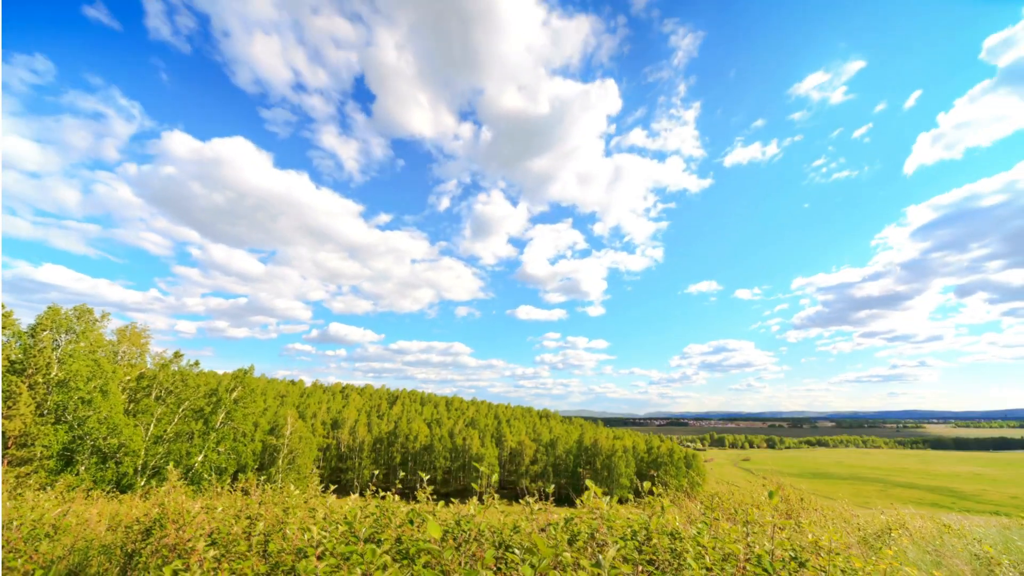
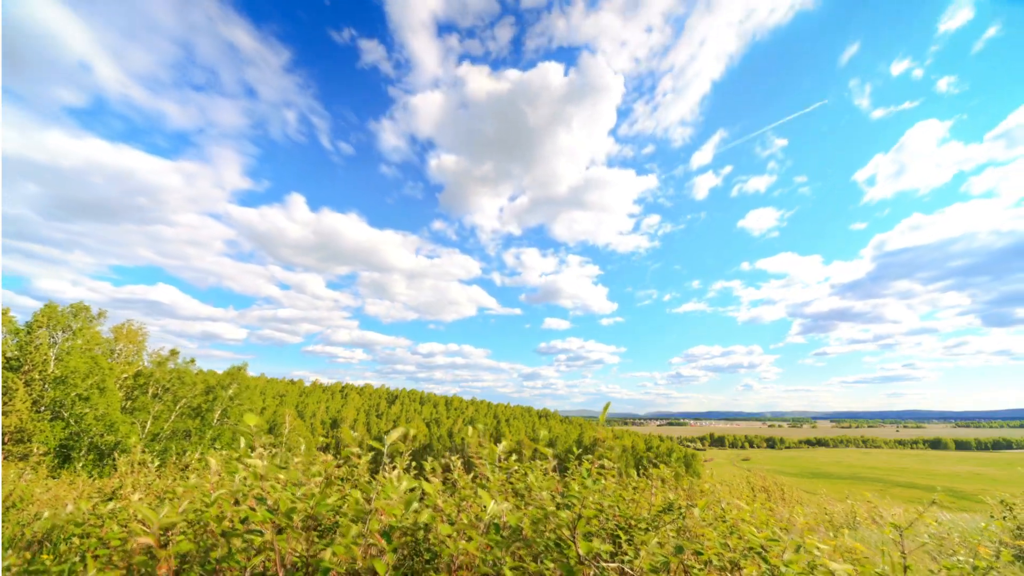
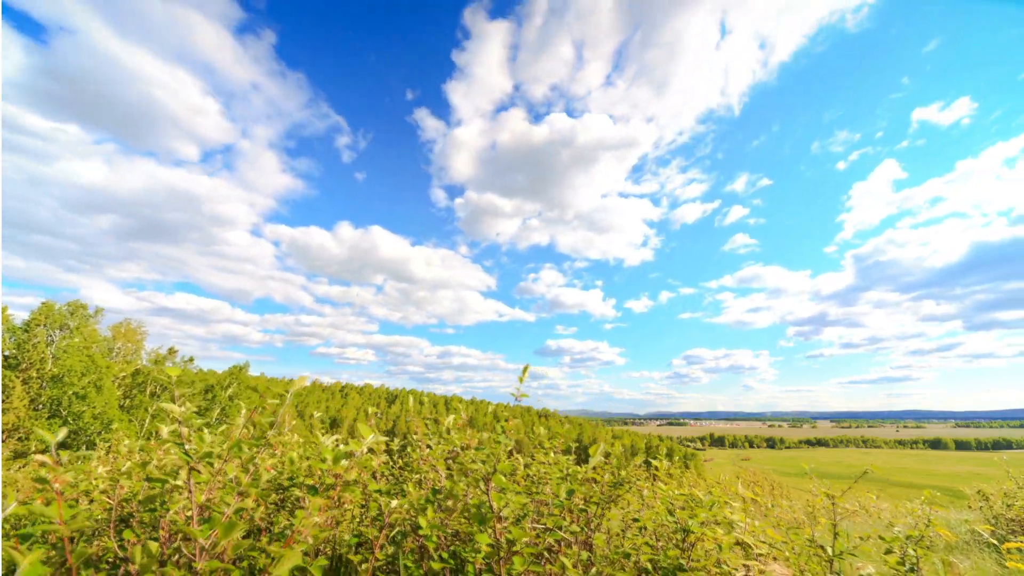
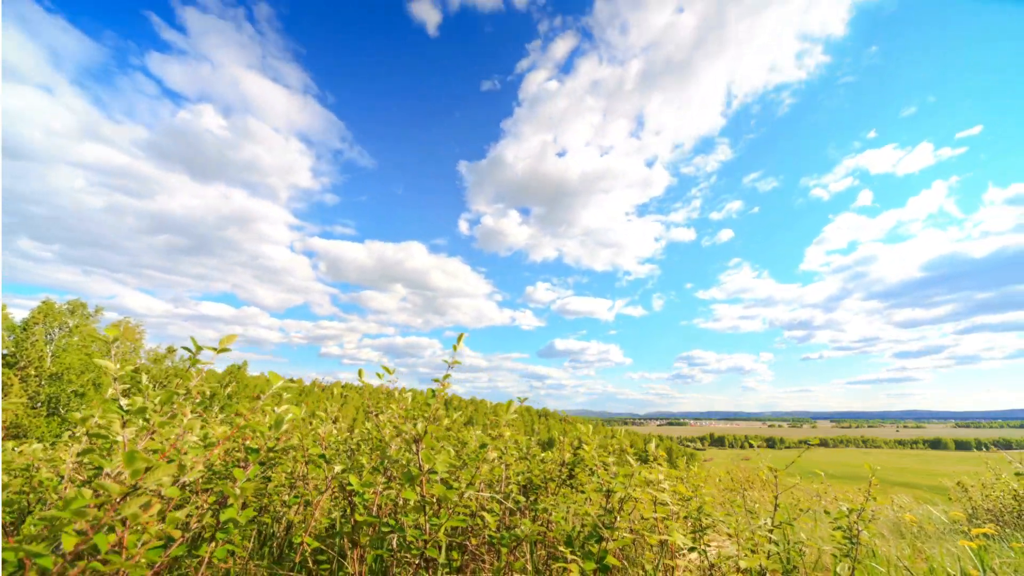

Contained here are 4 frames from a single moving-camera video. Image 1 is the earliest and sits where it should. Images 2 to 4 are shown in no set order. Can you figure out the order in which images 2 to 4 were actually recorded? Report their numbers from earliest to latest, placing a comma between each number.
2, 3, 4
